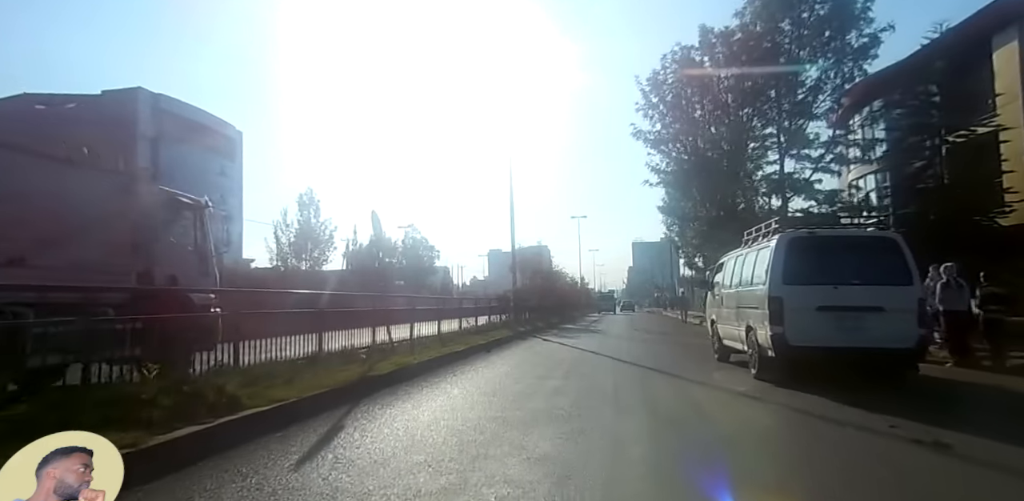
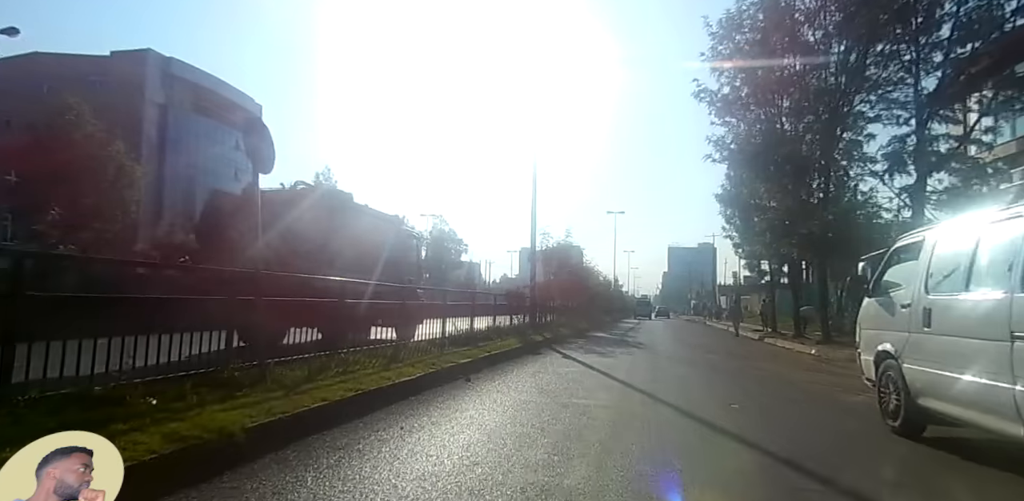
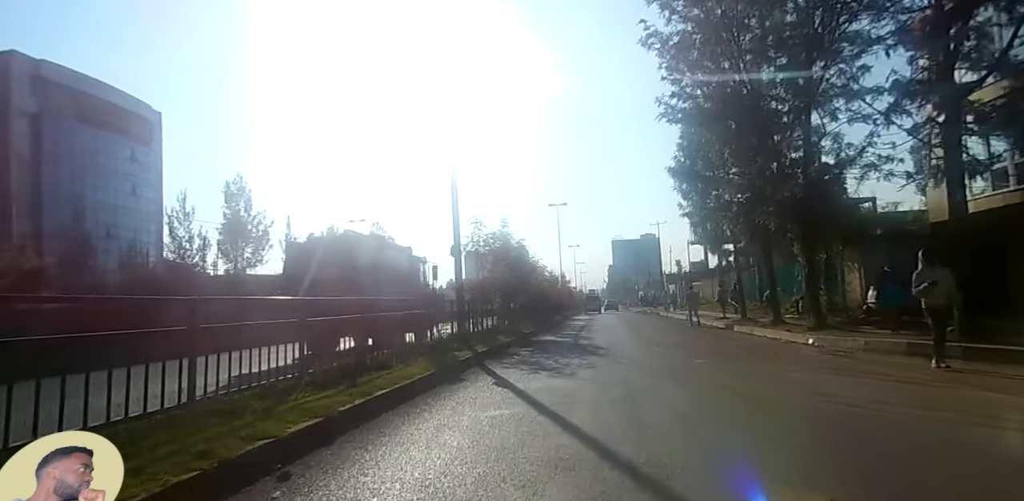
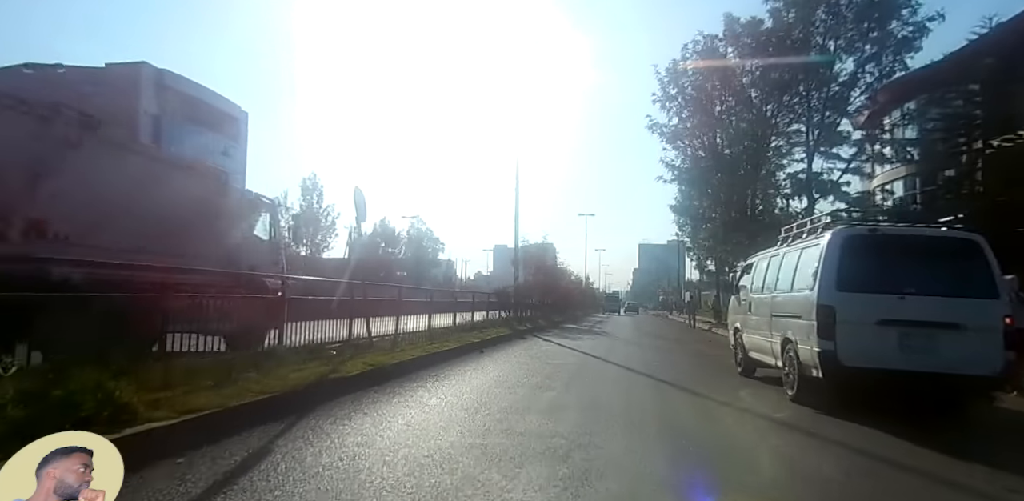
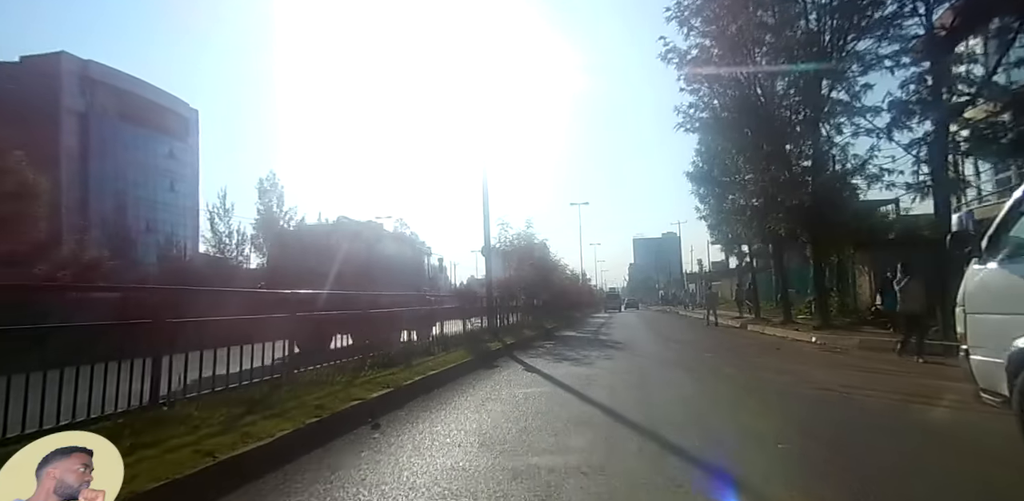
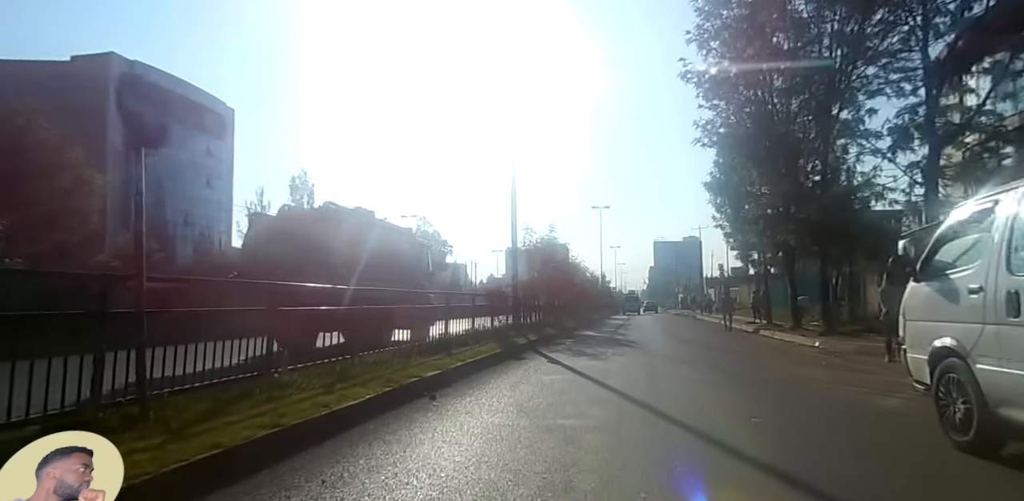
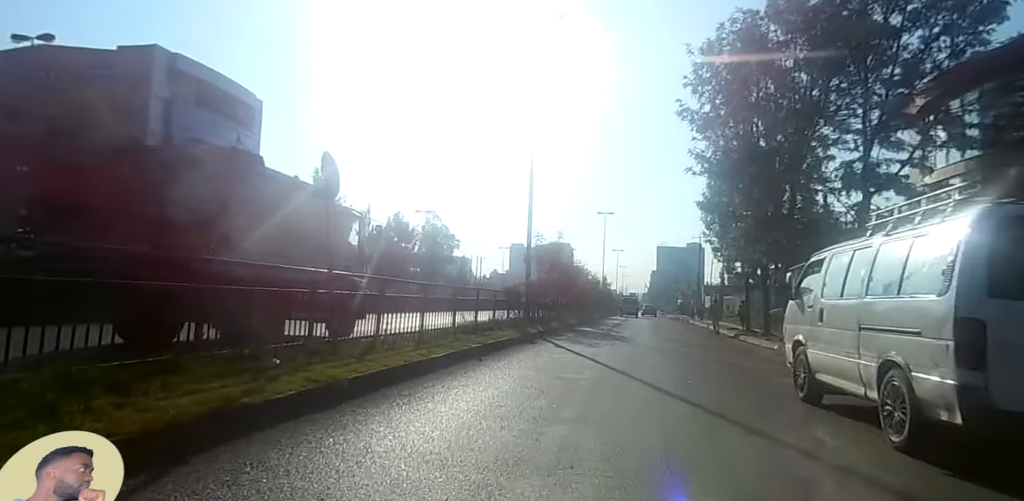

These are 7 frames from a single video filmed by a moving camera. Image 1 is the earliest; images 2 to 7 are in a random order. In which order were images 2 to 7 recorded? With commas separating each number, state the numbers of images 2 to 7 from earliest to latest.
4, 7, 2, 6, 5, 3
